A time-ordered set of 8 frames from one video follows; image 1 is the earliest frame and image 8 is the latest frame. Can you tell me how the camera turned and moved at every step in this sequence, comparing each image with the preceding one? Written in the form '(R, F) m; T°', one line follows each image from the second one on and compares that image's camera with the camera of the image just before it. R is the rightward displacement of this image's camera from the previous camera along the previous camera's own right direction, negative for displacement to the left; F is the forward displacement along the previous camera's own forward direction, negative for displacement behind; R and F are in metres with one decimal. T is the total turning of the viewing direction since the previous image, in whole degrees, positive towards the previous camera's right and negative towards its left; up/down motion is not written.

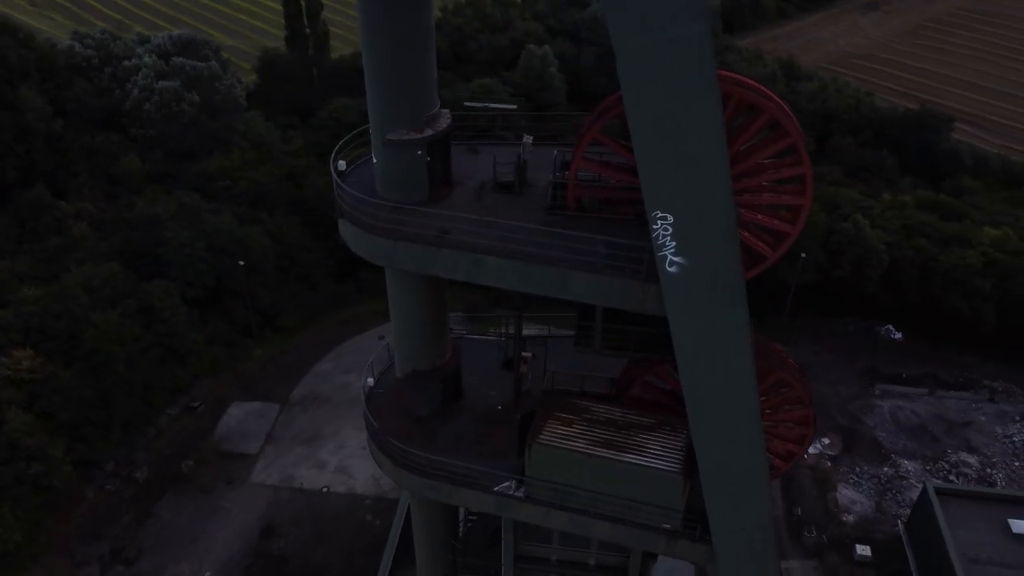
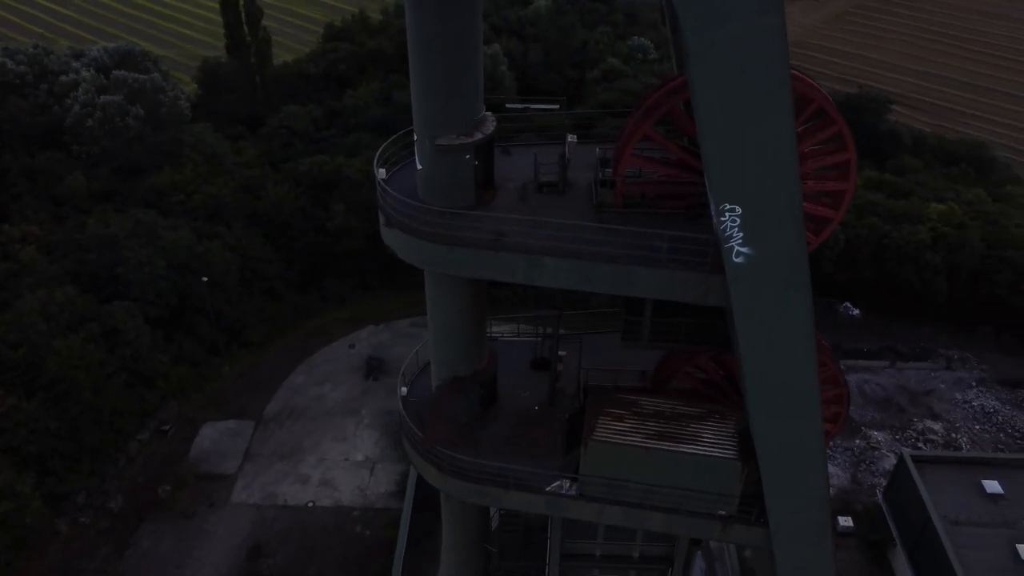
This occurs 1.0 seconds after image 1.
(-1.4, +0.1) m; +4°
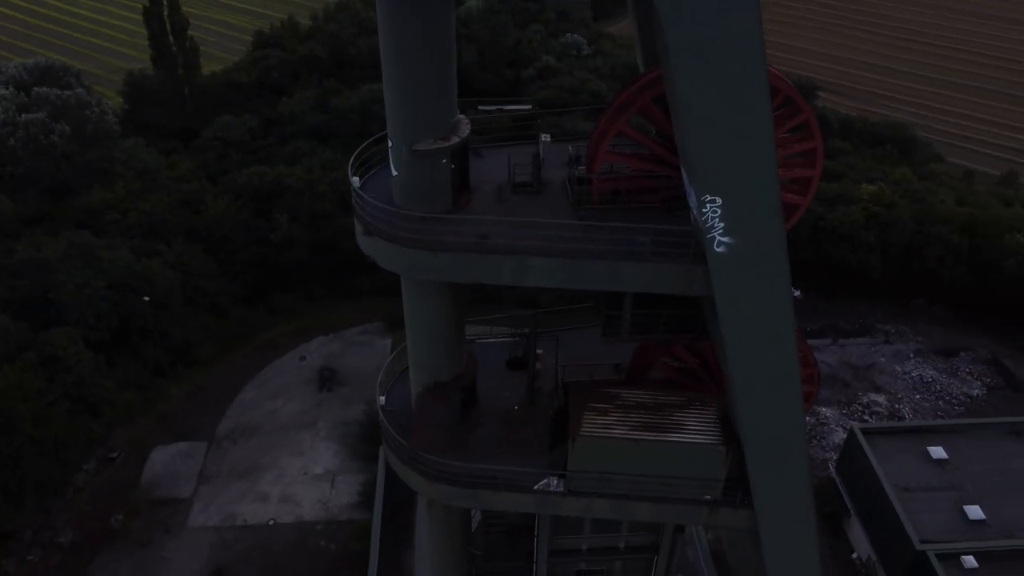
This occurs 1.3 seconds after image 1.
(-0.5, 0.0) m; +4°
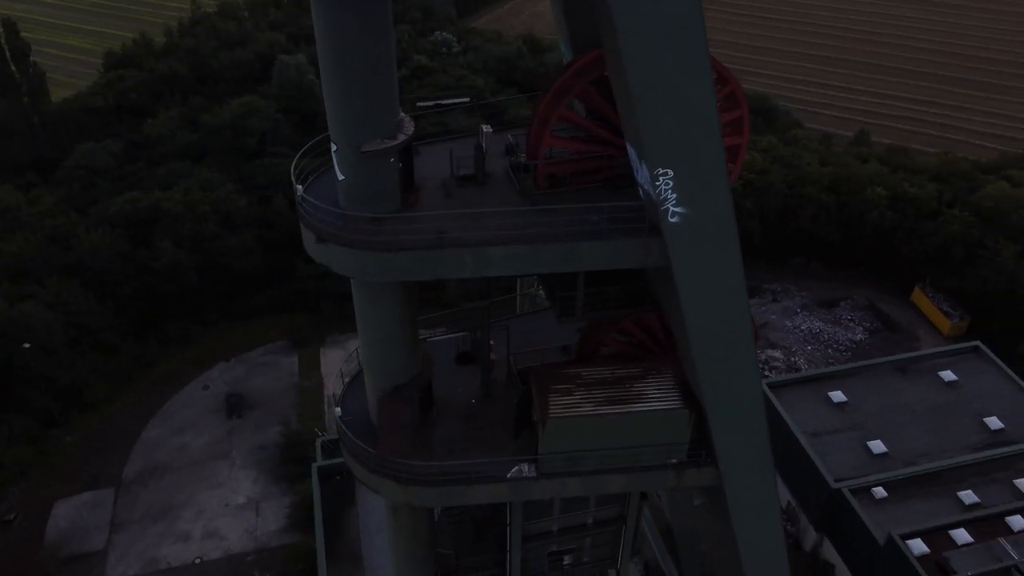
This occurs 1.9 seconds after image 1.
(-0.9, 0.0) m; +8°
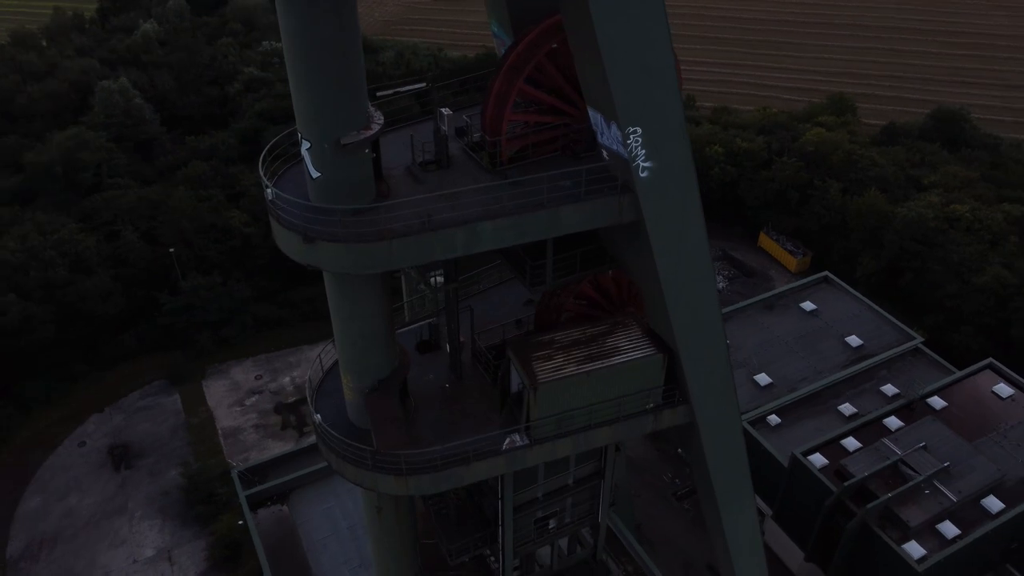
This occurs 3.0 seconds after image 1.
(-1.7, -0.1) m; +11°
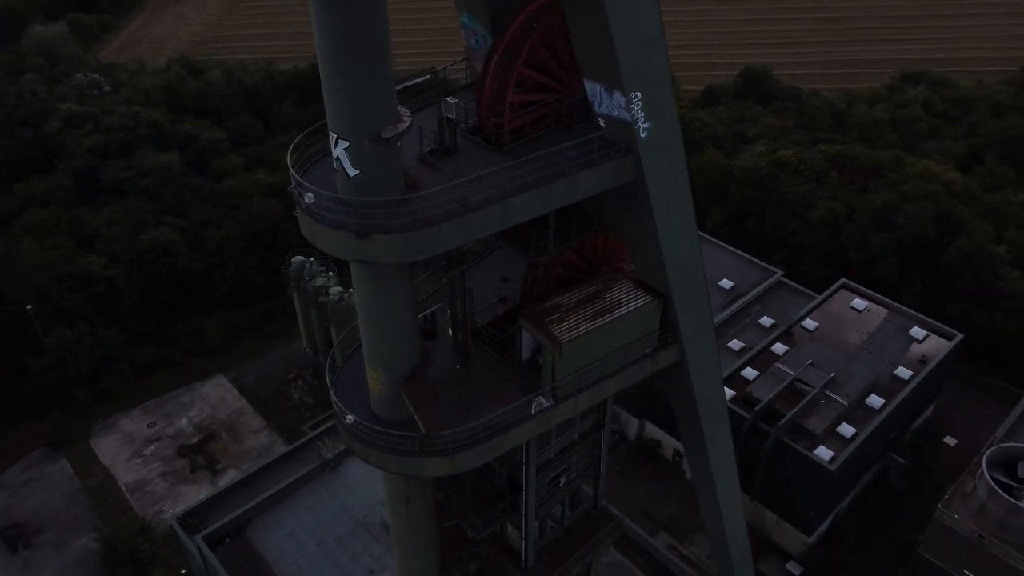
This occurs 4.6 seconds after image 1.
(-2.6, -0.4) m; +12°
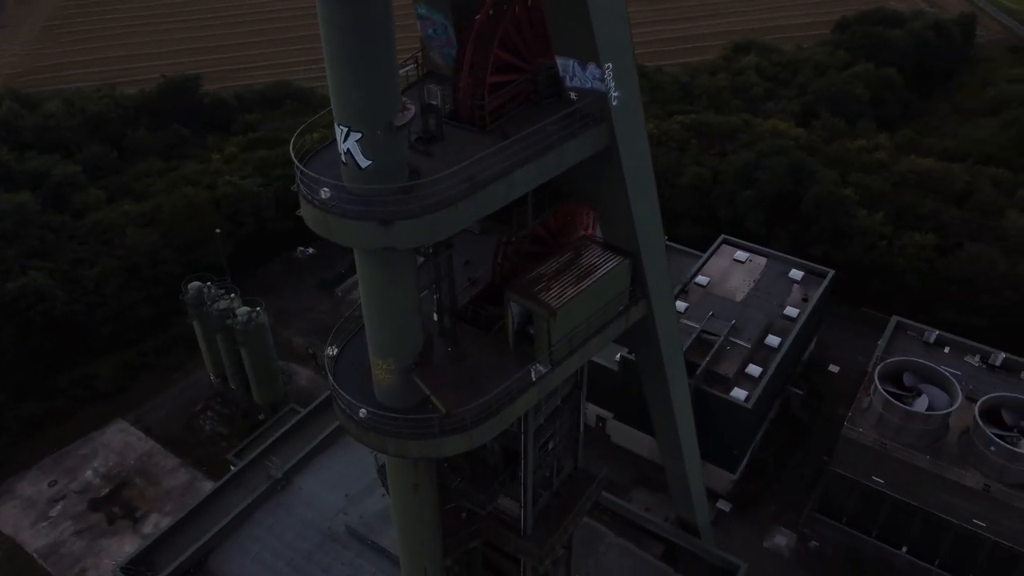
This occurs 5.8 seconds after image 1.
(-2.0, -0.3) m; +10°
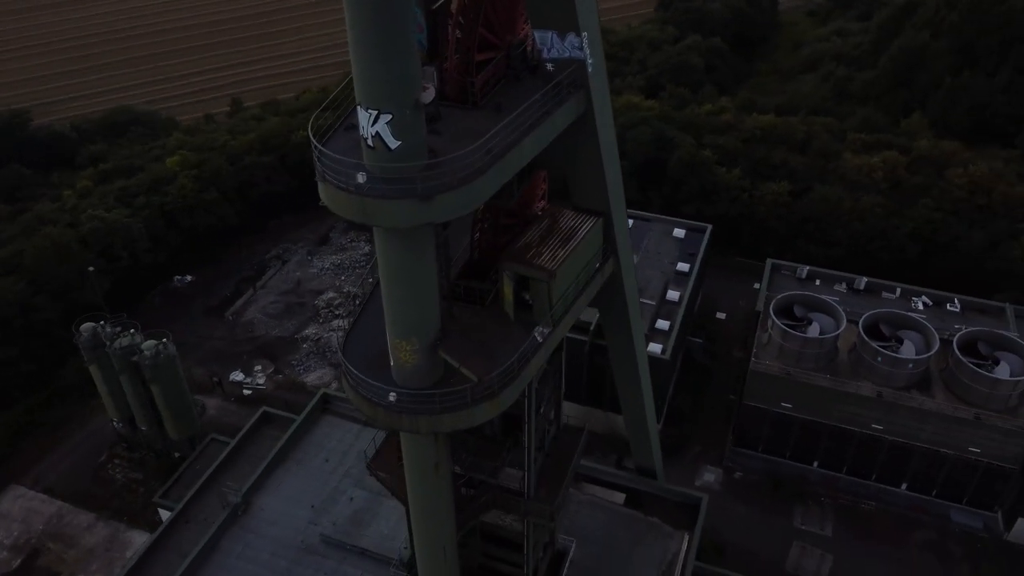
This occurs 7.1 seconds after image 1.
(-2.4, -0.3) m; +11°
